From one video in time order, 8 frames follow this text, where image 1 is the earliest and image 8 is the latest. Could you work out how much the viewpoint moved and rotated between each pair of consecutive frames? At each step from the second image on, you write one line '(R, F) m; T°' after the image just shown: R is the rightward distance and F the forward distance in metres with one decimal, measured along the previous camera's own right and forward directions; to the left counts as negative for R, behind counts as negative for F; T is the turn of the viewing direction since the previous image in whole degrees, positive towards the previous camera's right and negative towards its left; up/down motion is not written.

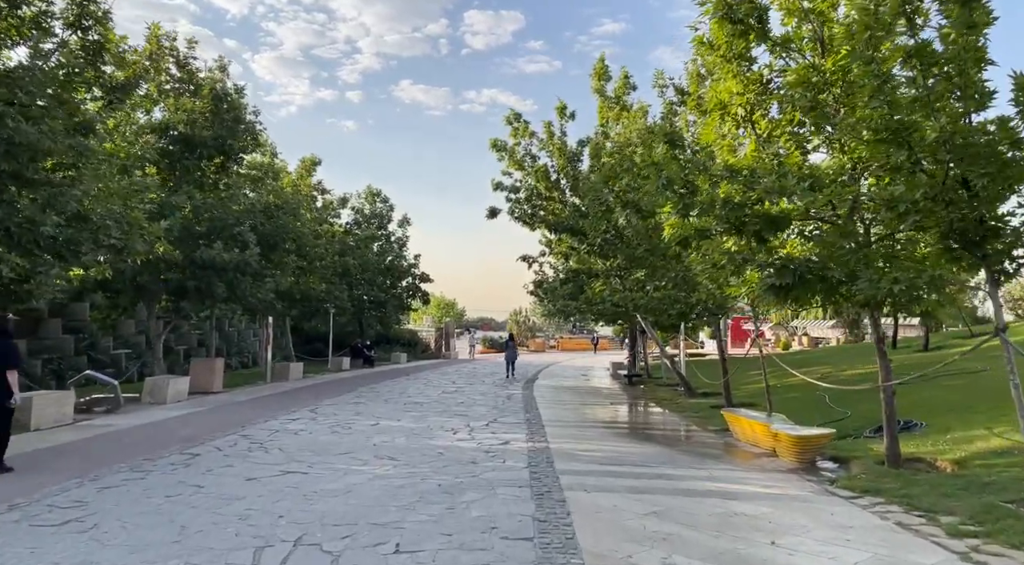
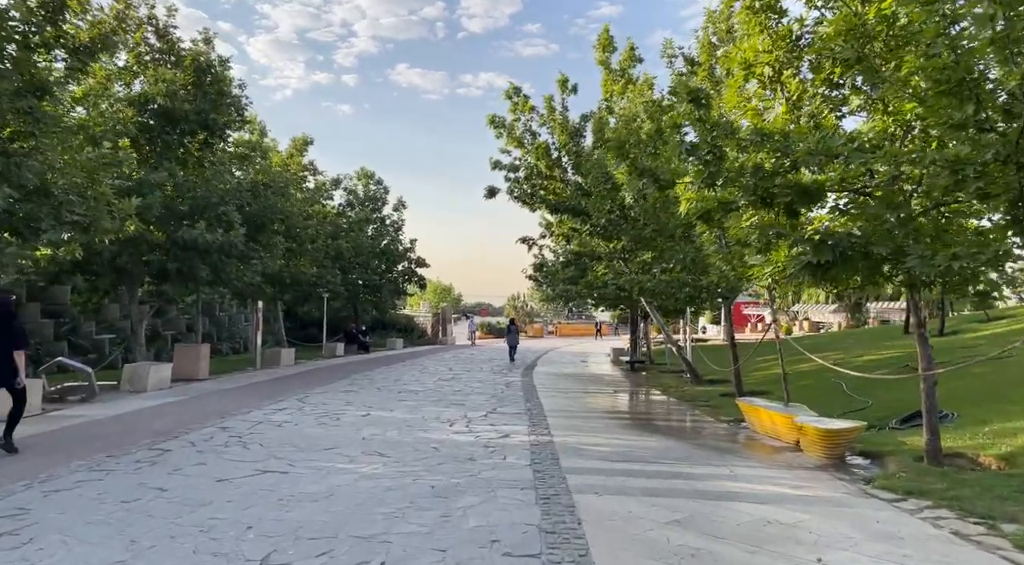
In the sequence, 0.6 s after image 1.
(-0.1, +0.9) m; 0°
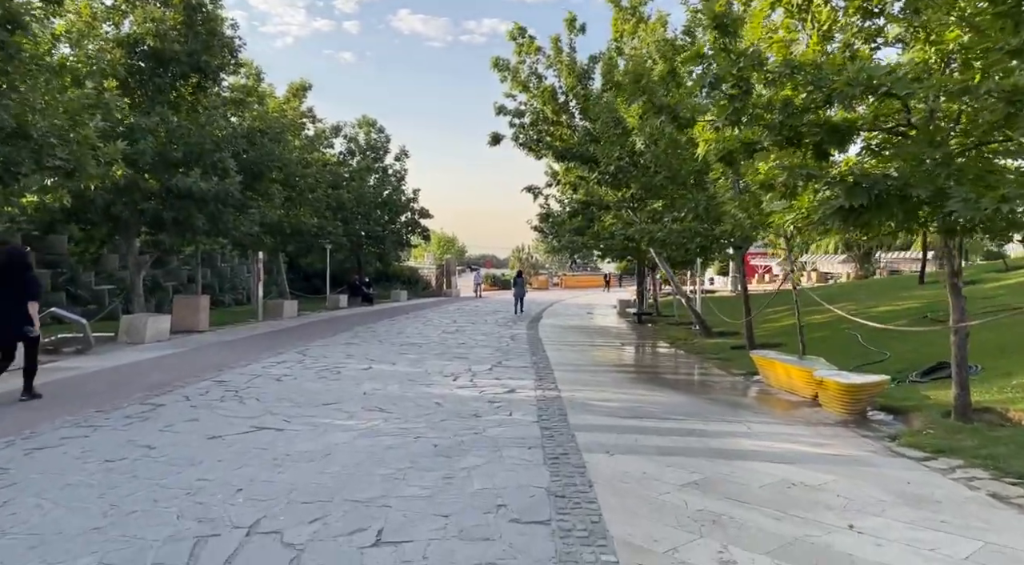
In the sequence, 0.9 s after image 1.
(0.0, +0.5) m; 0°
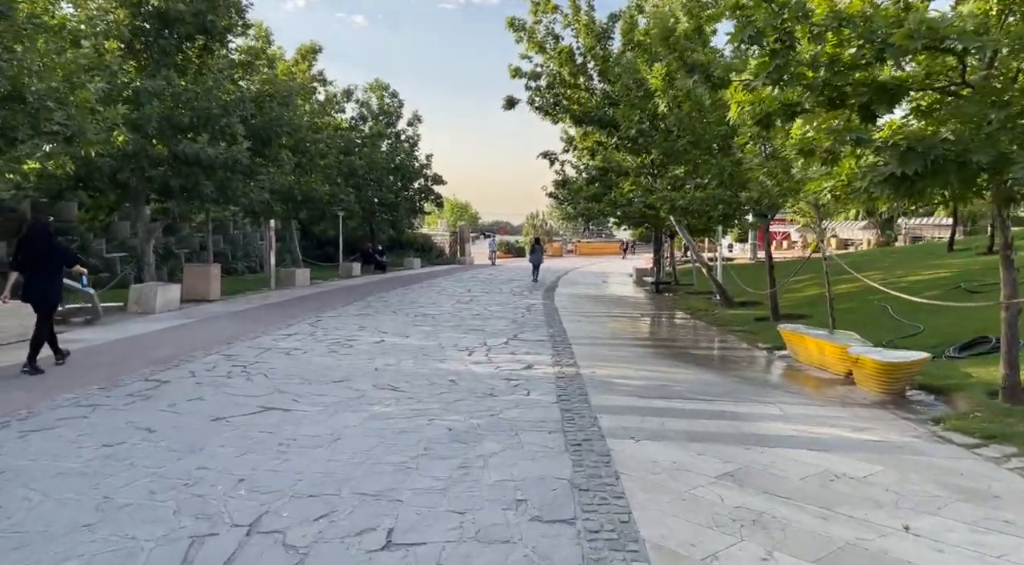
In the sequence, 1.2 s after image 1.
(-0.1, +0.4) m; -1°
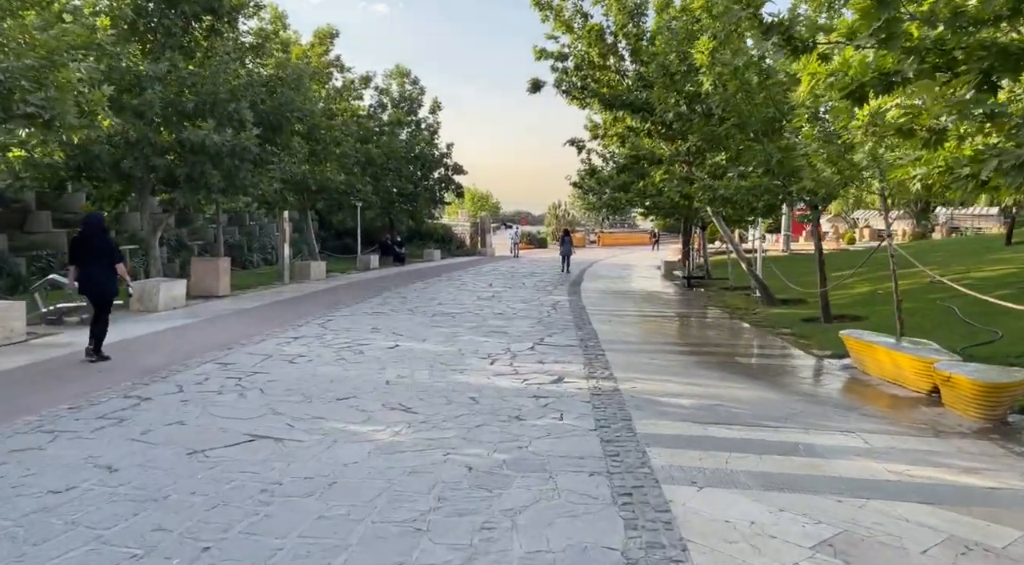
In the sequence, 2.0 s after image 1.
(-0.1, +1.1) m; -2°
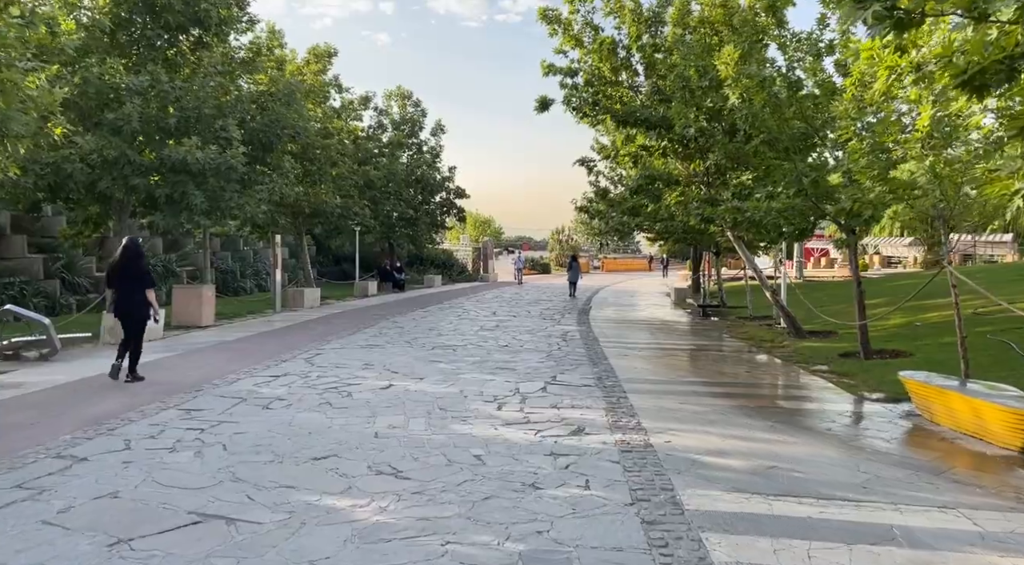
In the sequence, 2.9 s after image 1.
(-0.1, +1.2) m; 0°
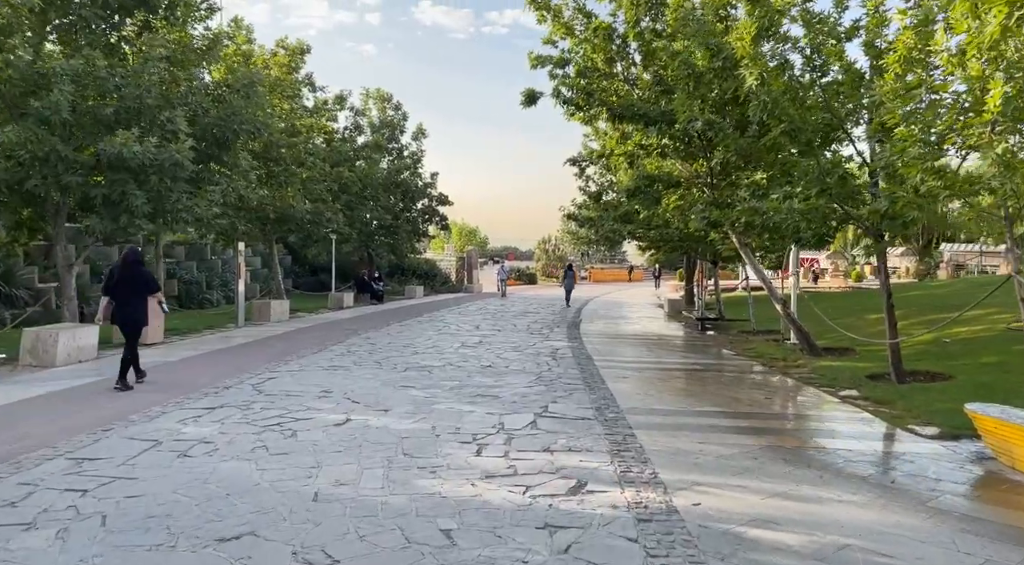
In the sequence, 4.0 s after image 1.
(0.0, +1.6) m; +1°
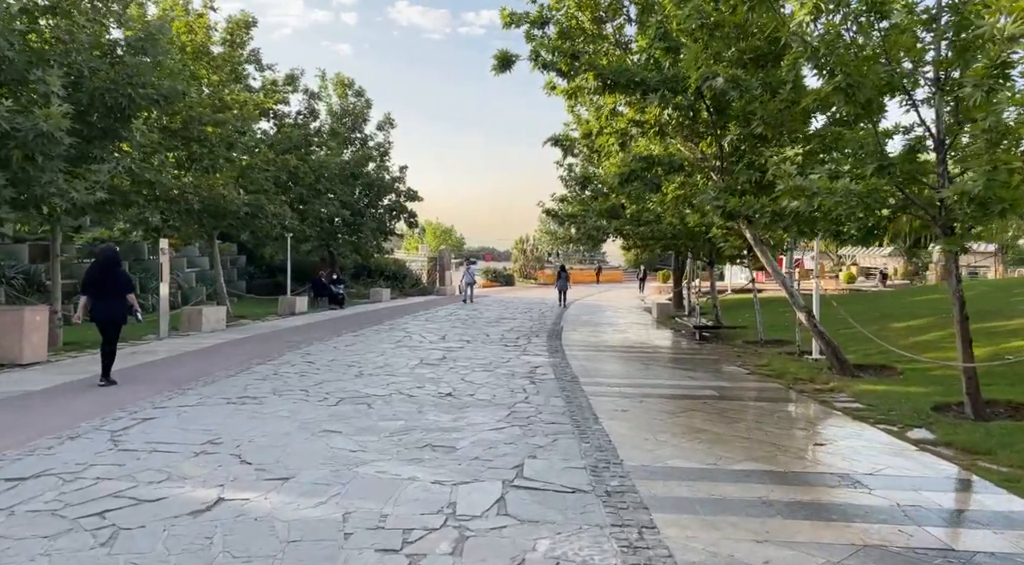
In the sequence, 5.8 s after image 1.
(+0.2, +2.6) m; +2°
